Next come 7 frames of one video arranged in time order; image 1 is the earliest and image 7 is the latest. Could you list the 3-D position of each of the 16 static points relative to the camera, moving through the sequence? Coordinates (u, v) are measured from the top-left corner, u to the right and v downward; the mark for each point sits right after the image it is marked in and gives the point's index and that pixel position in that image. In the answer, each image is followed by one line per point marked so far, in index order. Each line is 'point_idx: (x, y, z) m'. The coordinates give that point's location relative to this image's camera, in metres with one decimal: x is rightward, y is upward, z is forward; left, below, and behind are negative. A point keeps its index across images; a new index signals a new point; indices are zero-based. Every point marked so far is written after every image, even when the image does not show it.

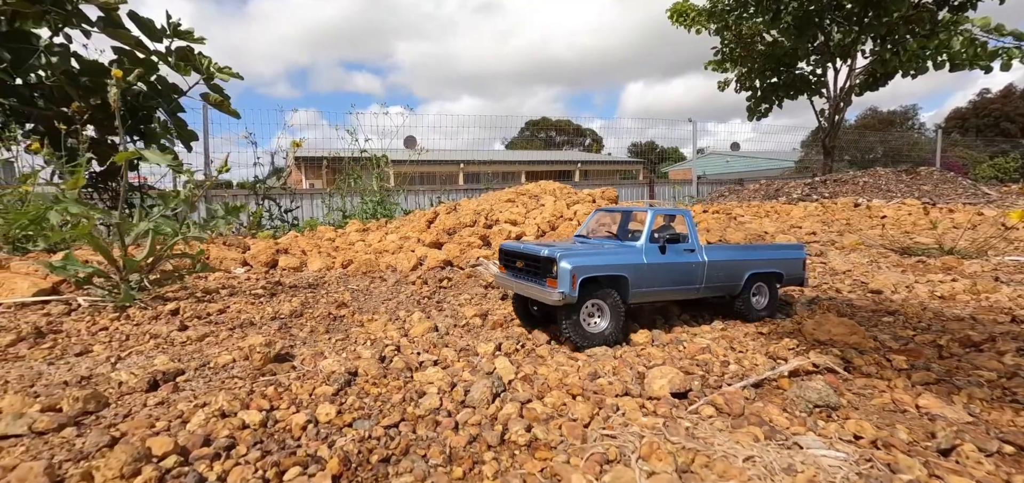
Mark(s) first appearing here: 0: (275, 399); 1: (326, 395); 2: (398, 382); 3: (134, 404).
0: (-1.2, -0.8, +2.6) m
1: (-0.9, -0.8, +2.6) m
2: (-0.7, -0.8, +2.9) m
3: (-1.8, -0.8, +2.5) m
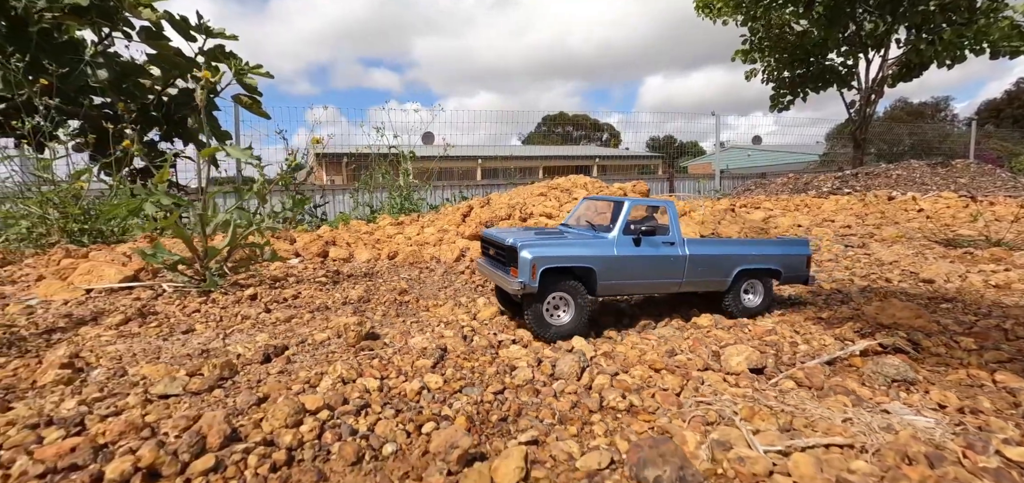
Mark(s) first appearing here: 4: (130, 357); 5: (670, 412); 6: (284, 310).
0: (-0.7, -0.7, +2.8) m
1: (-0.5, -0.7, +2.9) m
2: (-0.2, -0.7, +3.1) m
3: (-1.3, -0.7, +2.7) m
4: (-2.3, -0.7, +3.1) m
5: (+0.7, -0.7, +2.2) m
6: (-2.0, -0.6, +4.5) m
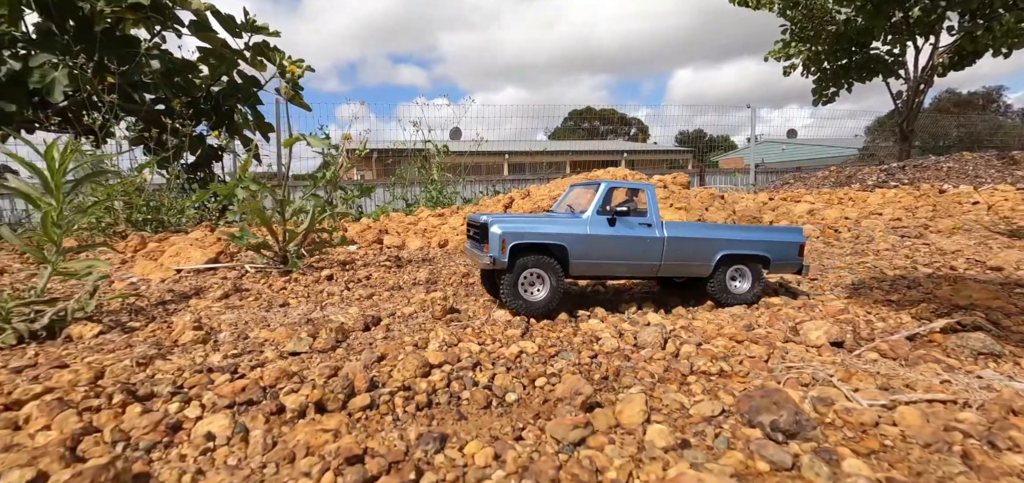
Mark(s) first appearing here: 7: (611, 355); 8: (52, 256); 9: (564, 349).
0: (-0.2, -0.6, +3.0) m
1: (0.0, -0.6, +3.1) m
2: (+0.3, -0.6, +3.3) m
3: (-0.8, -0.6, +3.0) m
4: (-1.7, -0.5, +3.4) m
5: (+1.1, -0.6, +2.3) m
6: (-1.4, -0.4, +4.8) m
7: (+0.5, -0.6, +2.8) m
8: (-3.1, -0.1, +3.4) m
9: (+0.3, -0.6, +2.9) m
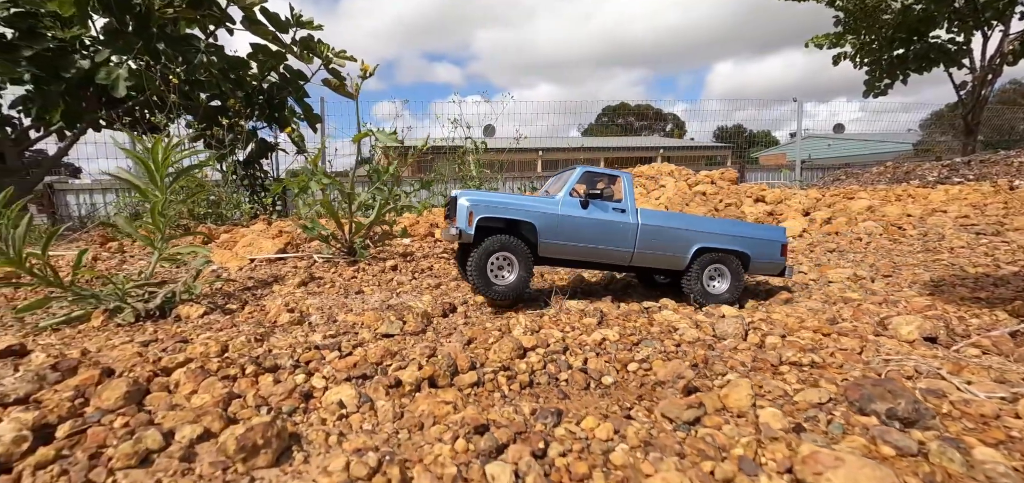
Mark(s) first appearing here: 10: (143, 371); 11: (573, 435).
0: (+0.3, -0.5, +3.1) m
1: (+0.5, -0.5, +3.1) m
2: (+0.8, -0.5, +3.3) m
3: (-0.4, -0.5, +3.1) m
4: (-1.2, -0.5, +3.6) m
5: (+1.5, -0.6, +2.3) m
6: (-0.8, -0.3, +4.9) m
7: (+1.0, -0.5, +2.8) m
8: (-2.6, 0.0, +3.7) m
9: (+0.7, -0.5, +2.9) m
10: (-1.4, -0.5, +2.0) m
11: (+0.2, -0.6, +1.5) m
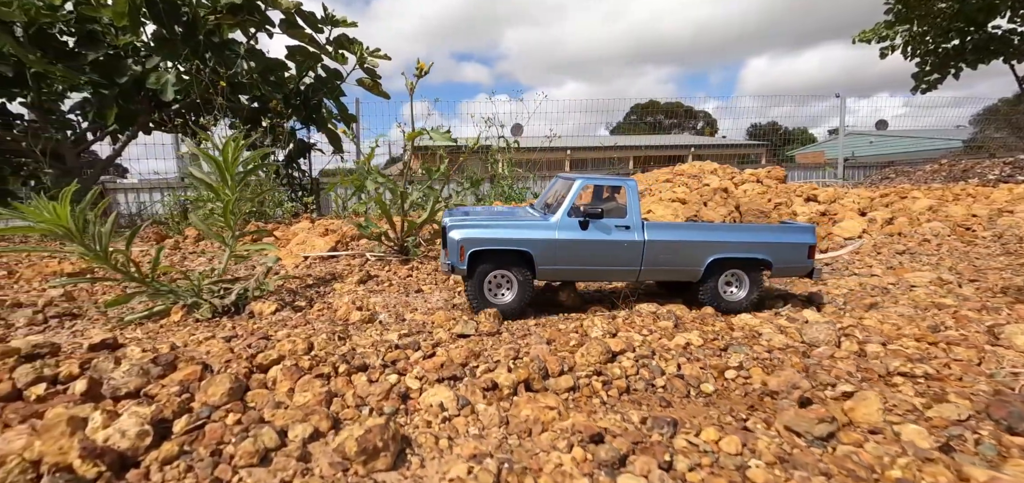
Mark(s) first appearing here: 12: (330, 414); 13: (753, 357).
0: (+0.7, -0.5, +3.0) m
1: (+0.9, -0.5, +3.0) m
2: (+1.3, -0.5, +3.2) m
3: (+0.1, -0.5, +3.0) m
4: (-0.8, -0.5, +3.6) m
5: (+1.9, -0.6, +2.1) m
6: (-0.2, -0.3, +4.9) m
7: (+1.4, -0.6, +2.6) m
8: (-2.1, 0.0, +3.7) m
9: (+1.2, -0.5, +2.7) m
10: (-1.0, -0.5, +2.0) m
11: (+0.5, -0.6, +1.4) m
12: (-0.6, -0.5, +1.6) m
13: (+1.1, -0.5, +2.4) m
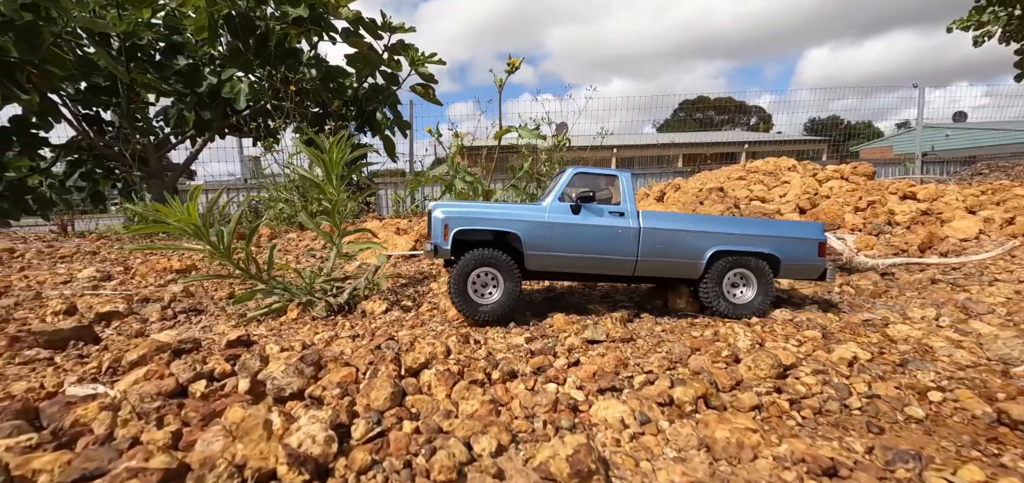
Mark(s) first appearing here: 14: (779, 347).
0: (+1.4, -0.5, +2.7) m
1: (+1.6, -0.5, +2.7) m
2: (+2.0, -0.5, +2.8) m
3: (+0.8, -0.5, +2.8) m
4: (0.0, -0.5, +3.4) m
5: (+2.5, -0.6, +1.7) m
6: (+0.7, -0.3, +4.7) m
7: (+2.0, -0.6, +2.3) m
8: (-1.3, 0.0, +3.8) m
9: (+1.8, -0.5, +2.4) m
10: (-0.5, -0.5, +1.9) m
11: (+1.0, -0.6, +1.2) m
12: (0.0, -0.5, +1.5) m
13: (+1.7, -0.5, +2.1) m
14: (+1.3, -0.5, +2.4) m
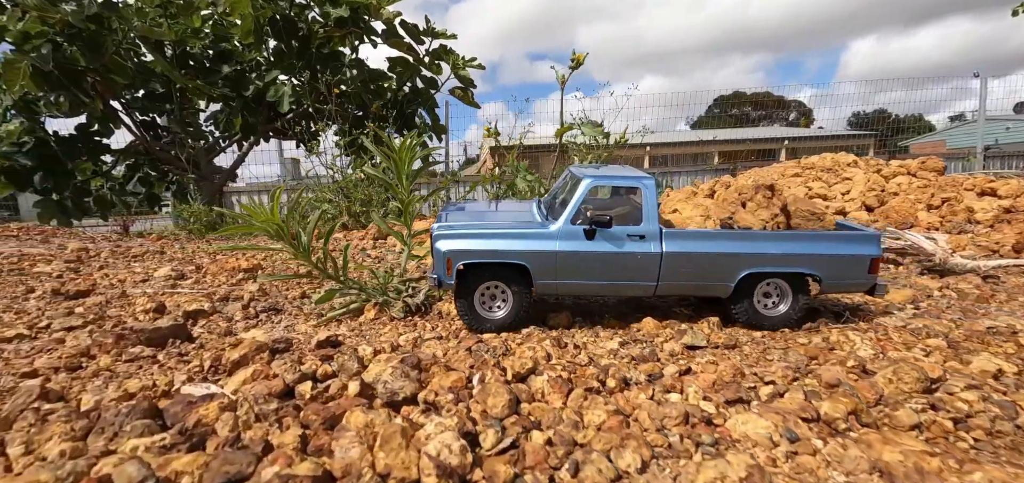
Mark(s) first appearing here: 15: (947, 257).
0: (+1.8, -0.5, +2.5) m
1: (+2.1, -0.5, +2.4) m
2: (+2.5, -0.5, +2.6) m
3: (+1.2, -0.5, +2.7) m
4: (+0.5, -0.5, +3.3) m
5: (+2.9, -0.6, +1.4) m
6: (+1.3, -0.3, +4.5) m
7: (+2.4, -0.6, +2.0) m
8: (-0.7, 0.0, +3.8) m
9: (+2.3, -0.5, +2.1) m
10: (-0.1, -0.5, +1.8) m
11: (+1.4, -0.6, +1.0) m
12: (+0.3, -0.5, +1.4) m
13: (+2.2, -0.5, +1.8) m
14: (+1.7, -0.5, +2.2) m
15: (+3.7, -0.1, +4.4) m
